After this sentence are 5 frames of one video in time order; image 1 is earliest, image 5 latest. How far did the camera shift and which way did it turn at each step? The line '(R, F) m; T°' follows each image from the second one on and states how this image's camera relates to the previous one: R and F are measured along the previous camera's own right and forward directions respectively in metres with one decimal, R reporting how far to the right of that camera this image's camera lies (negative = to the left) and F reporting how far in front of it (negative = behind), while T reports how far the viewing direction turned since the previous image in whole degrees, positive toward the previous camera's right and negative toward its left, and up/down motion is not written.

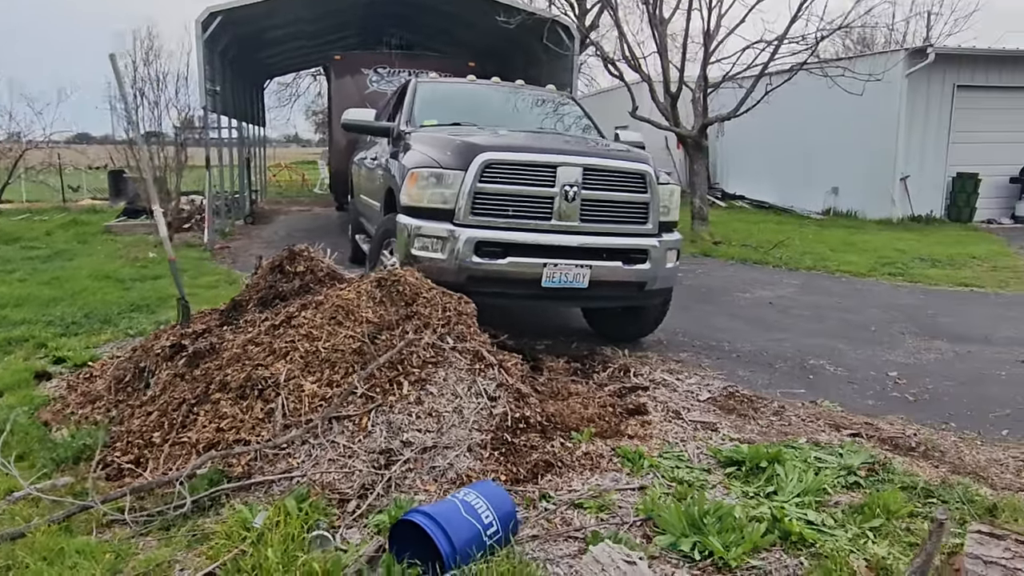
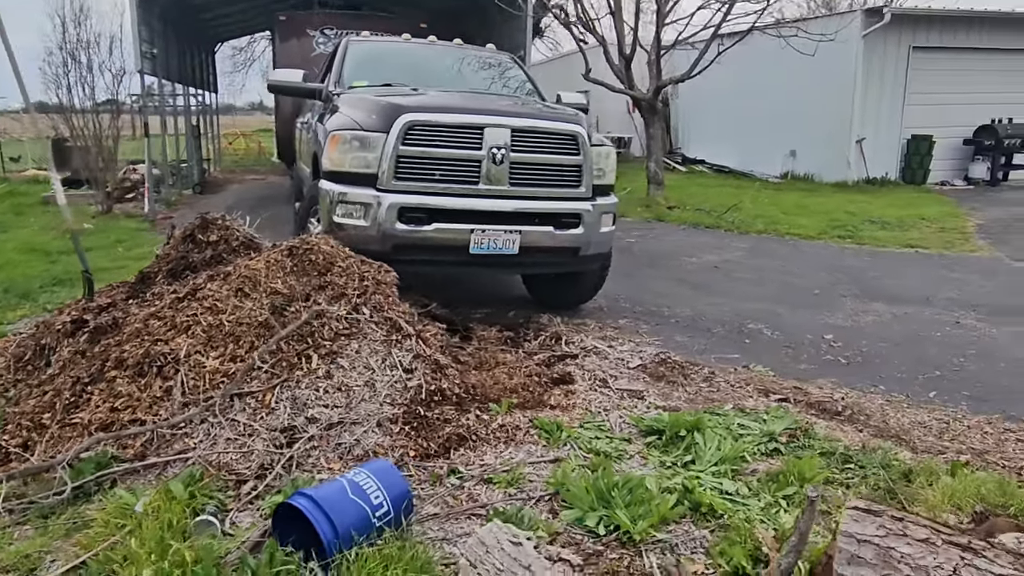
(+0.3, +0.2) m; +2°
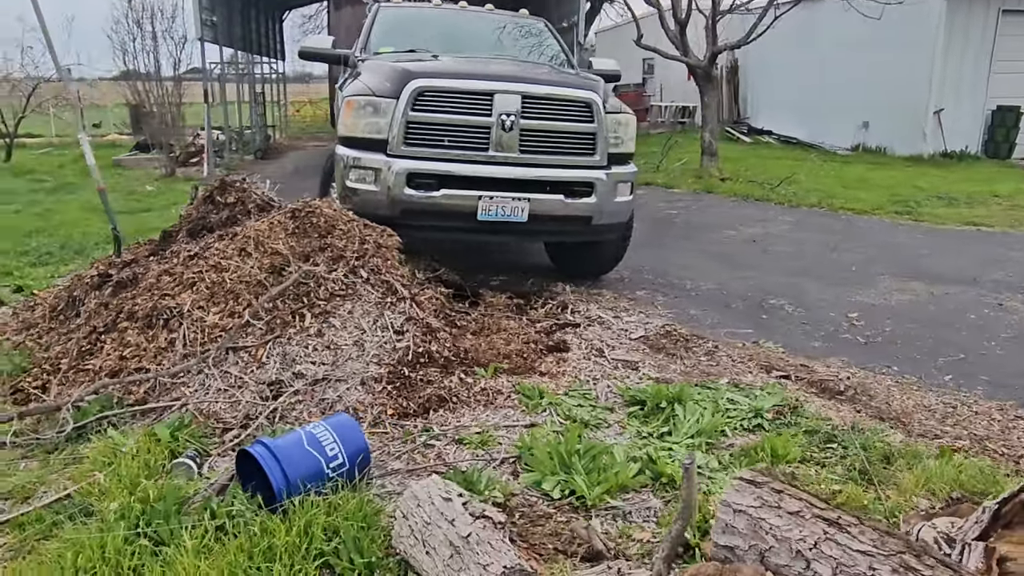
(+0.4, 0.0) m; -5°
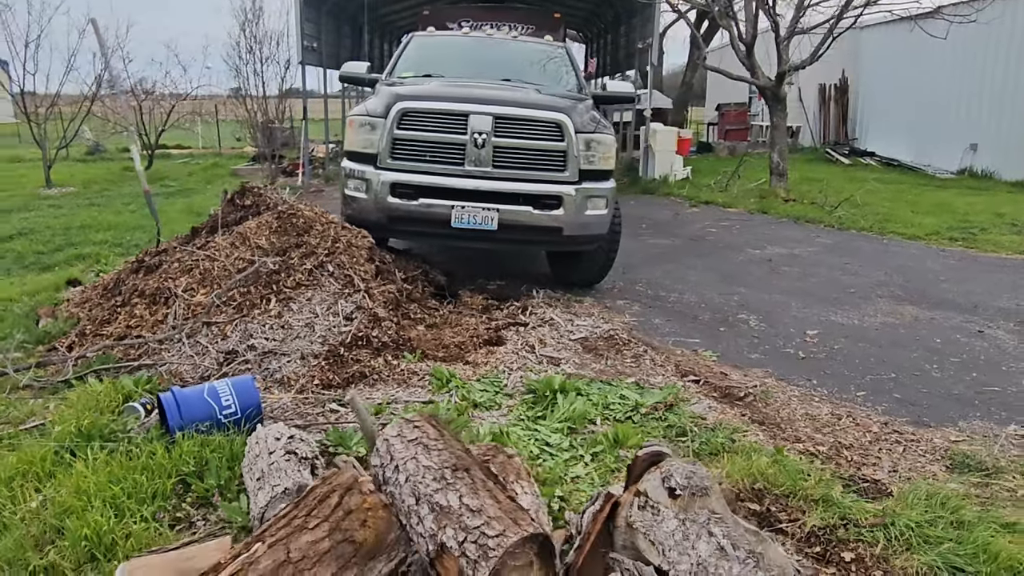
(+1.2, -0.4) m; -10°
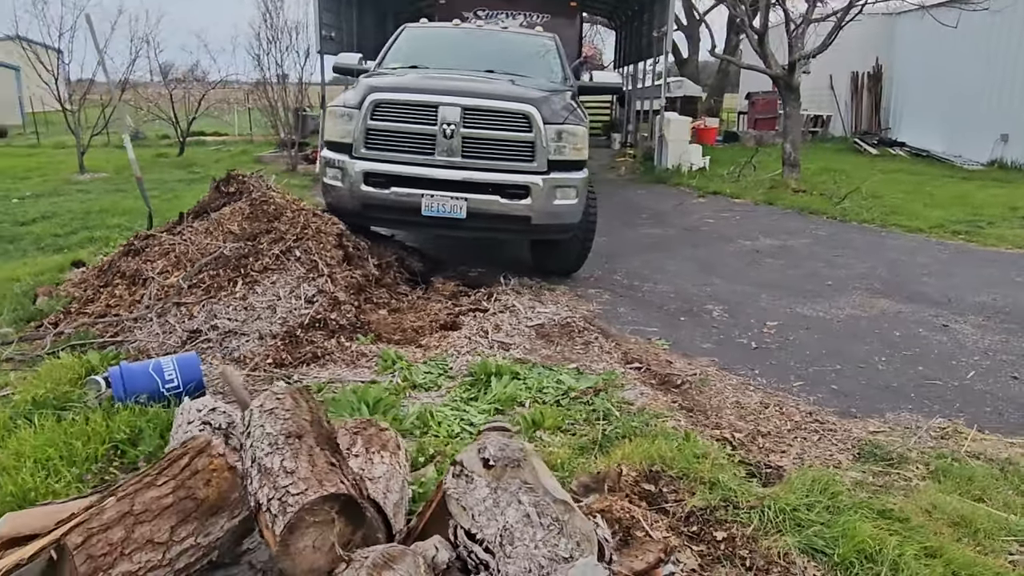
(+0.6, -0.1) m; -3°
